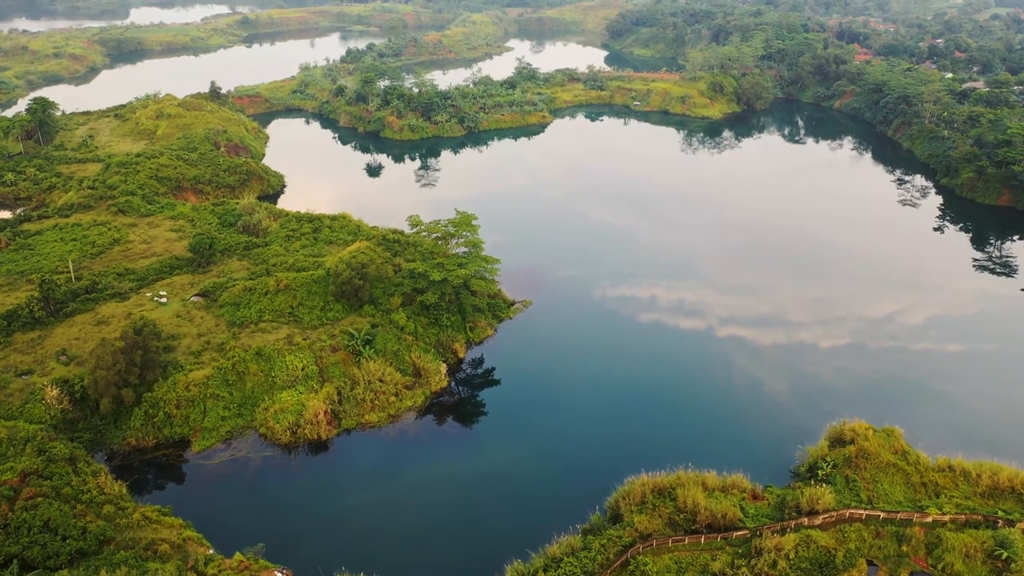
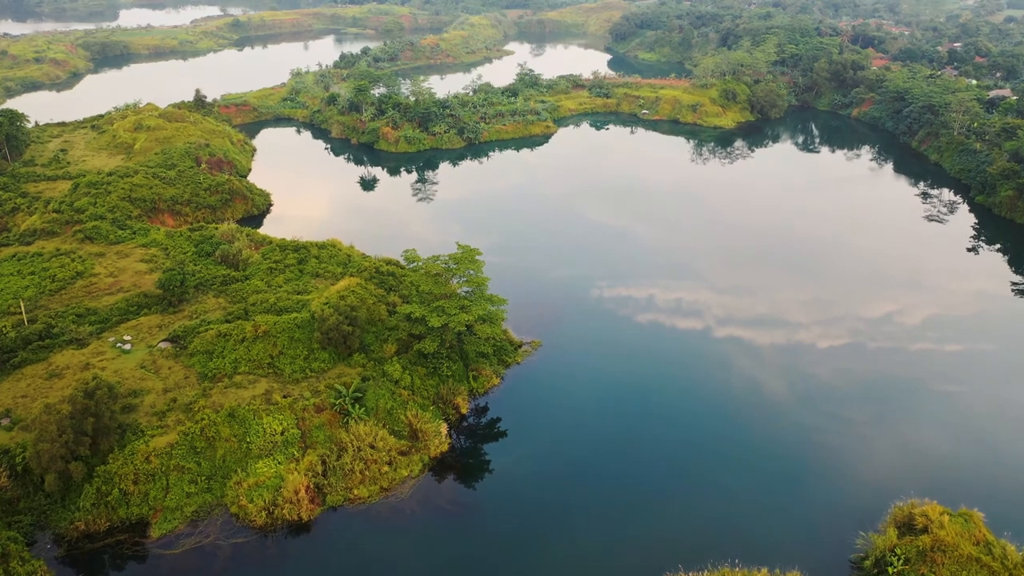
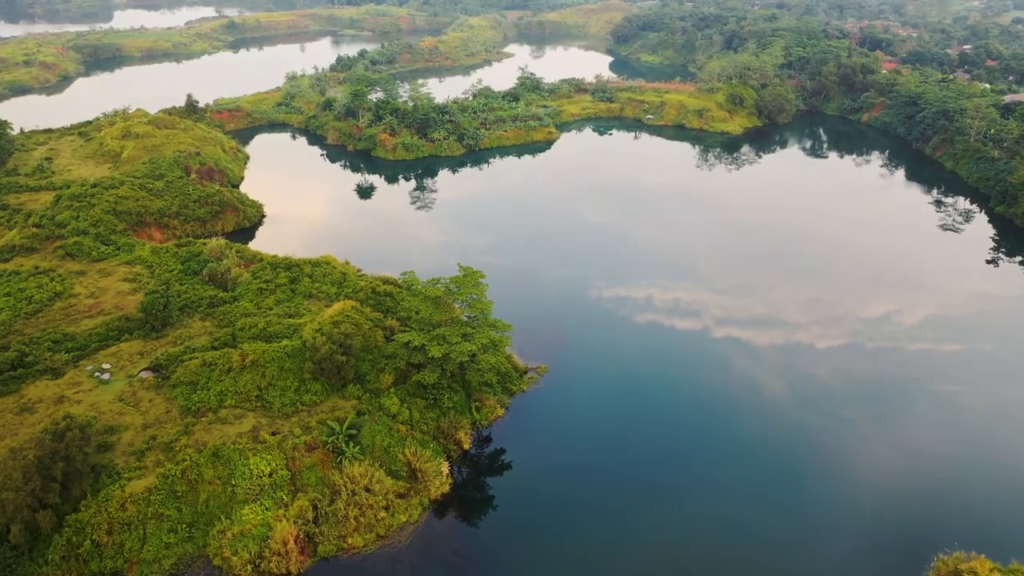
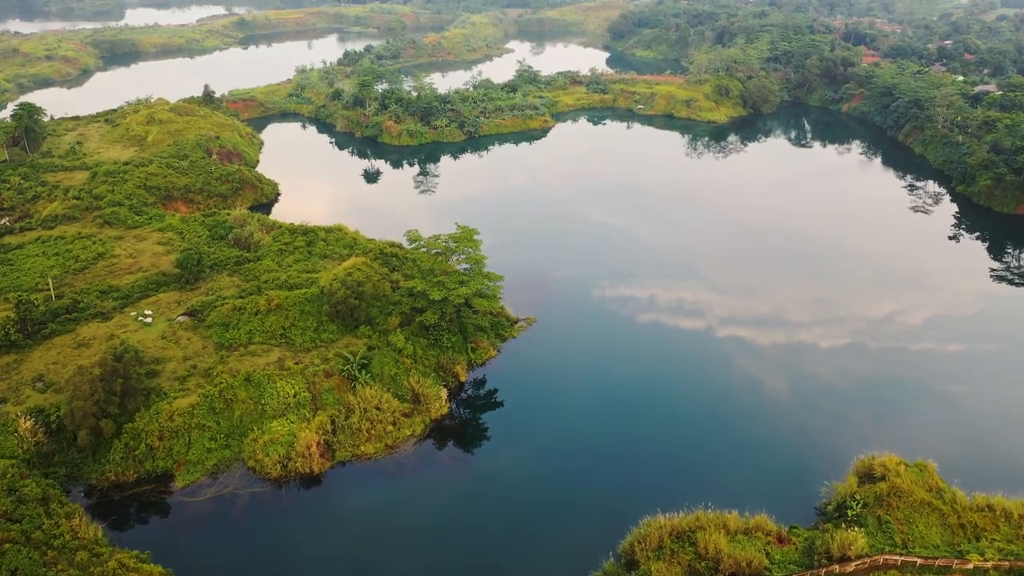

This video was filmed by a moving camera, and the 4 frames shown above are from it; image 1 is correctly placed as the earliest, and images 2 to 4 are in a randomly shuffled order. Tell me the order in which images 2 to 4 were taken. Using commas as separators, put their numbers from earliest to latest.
4, 2, 3
